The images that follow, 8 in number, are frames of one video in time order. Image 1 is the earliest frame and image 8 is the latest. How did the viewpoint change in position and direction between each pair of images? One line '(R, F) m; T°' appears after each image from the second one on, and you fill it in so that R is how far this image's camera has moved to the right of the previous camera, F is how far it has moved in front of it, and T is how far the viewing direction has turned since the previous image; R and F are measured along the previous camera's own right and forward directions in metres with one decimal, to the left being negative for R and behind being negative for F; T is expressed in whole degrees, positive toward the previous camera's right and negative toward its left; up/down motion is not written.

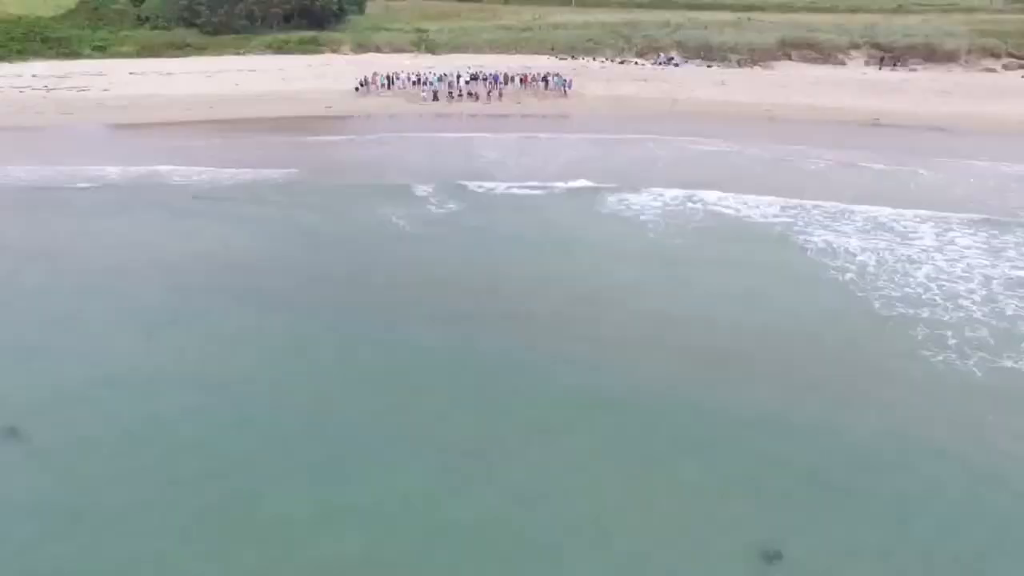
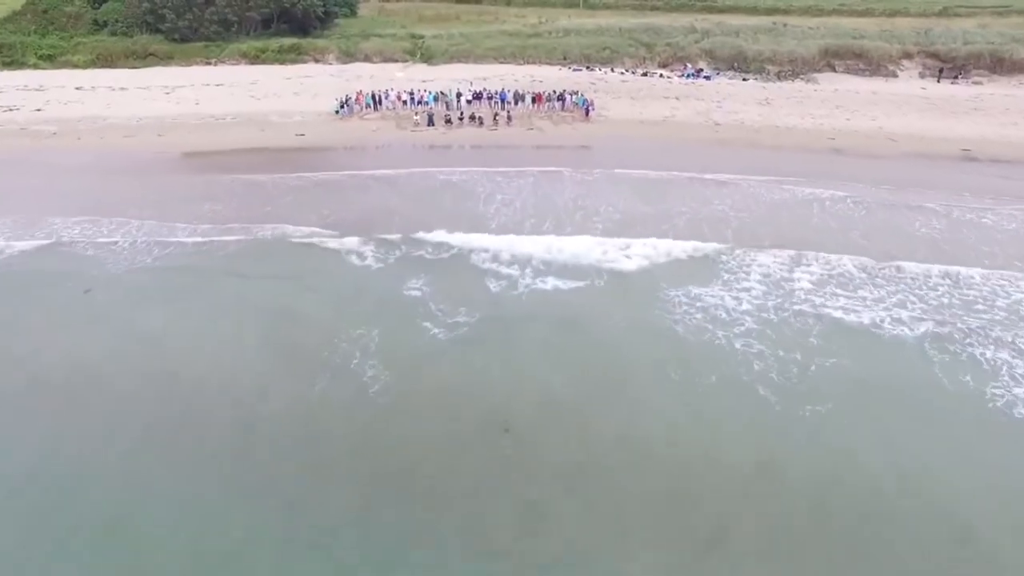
(-0.4, +6.7) m; 0°
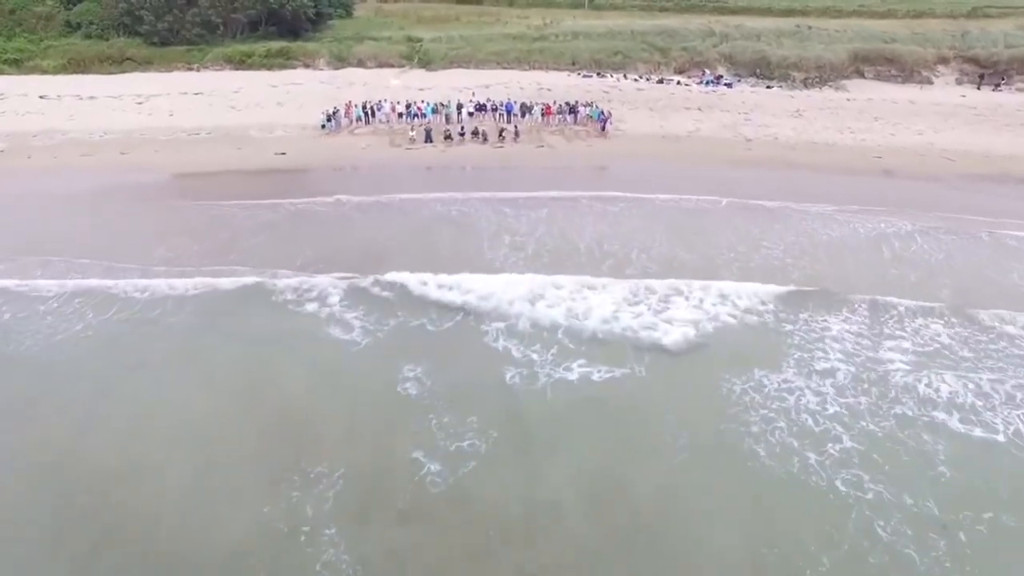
(-0.2, +3.6) m; 0°
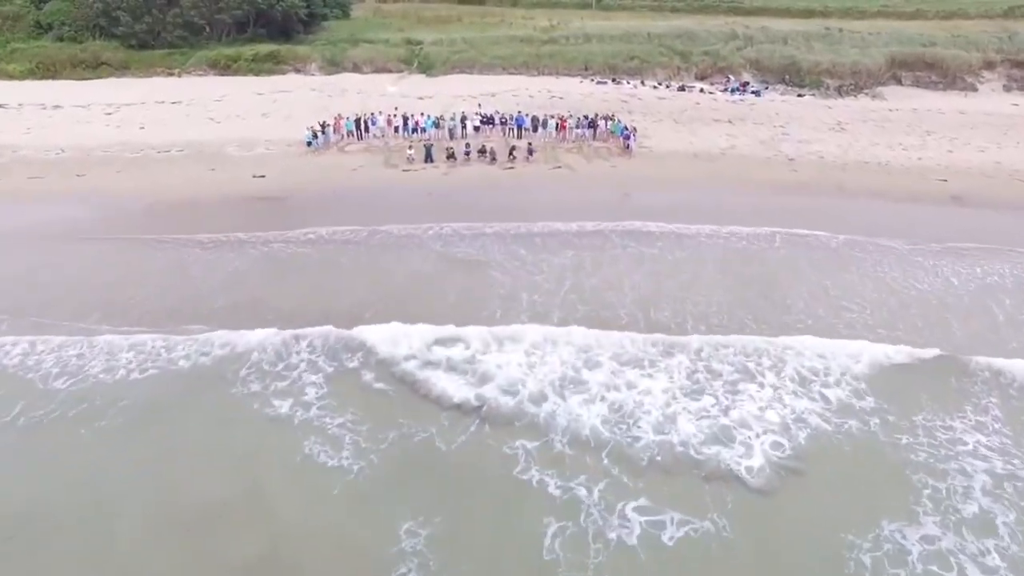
(-0.3, +3.6) m; 0°
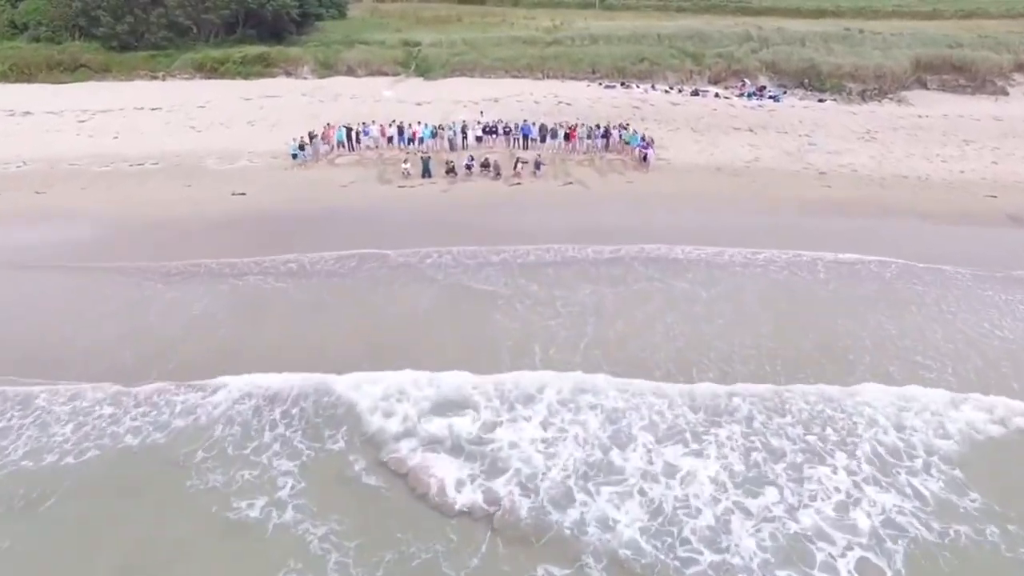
(-0.2, +2.4) m; 0°
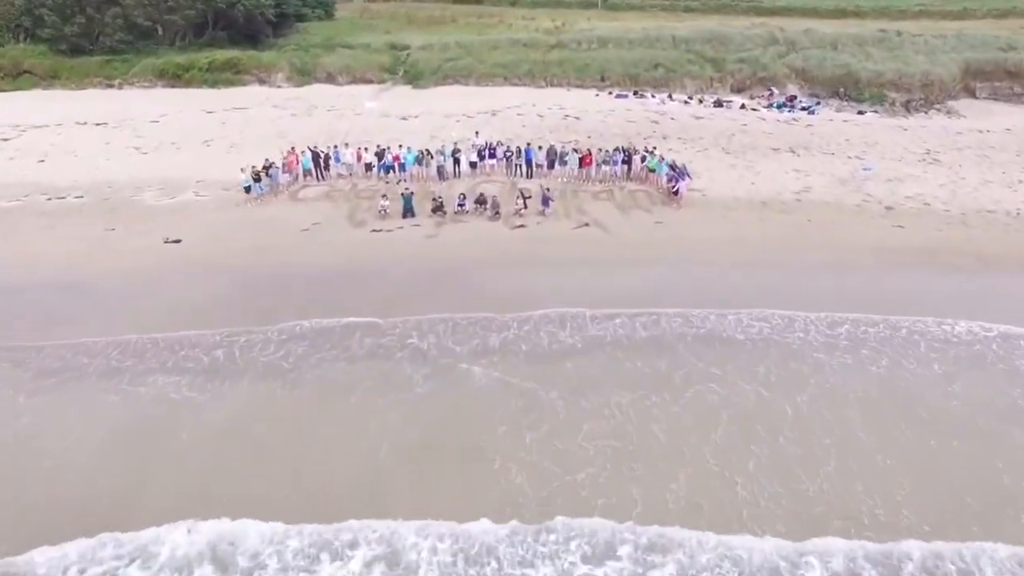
(-0.1, +4.5) m; 0°
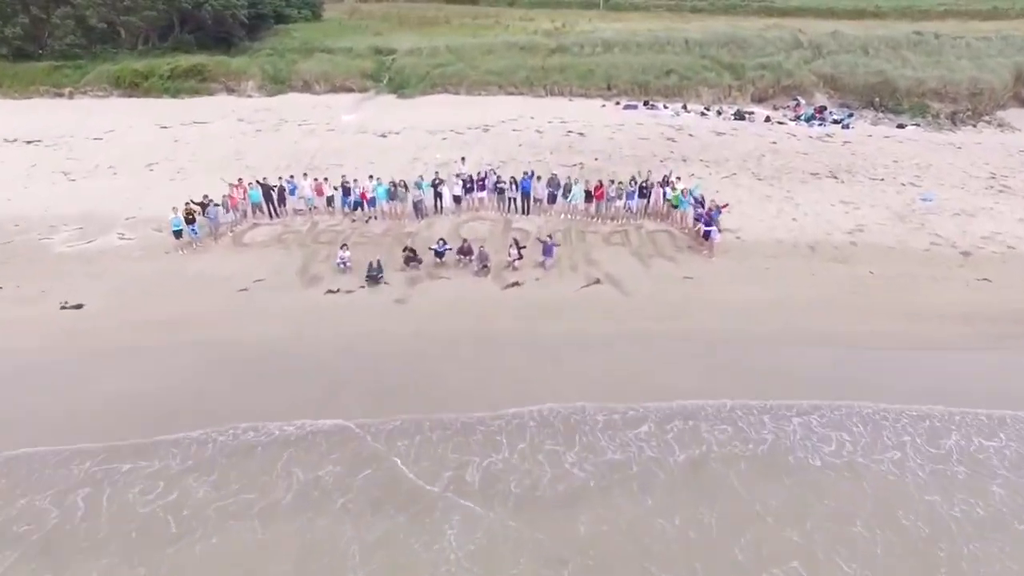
(+0.1, +3.9) m; 0°
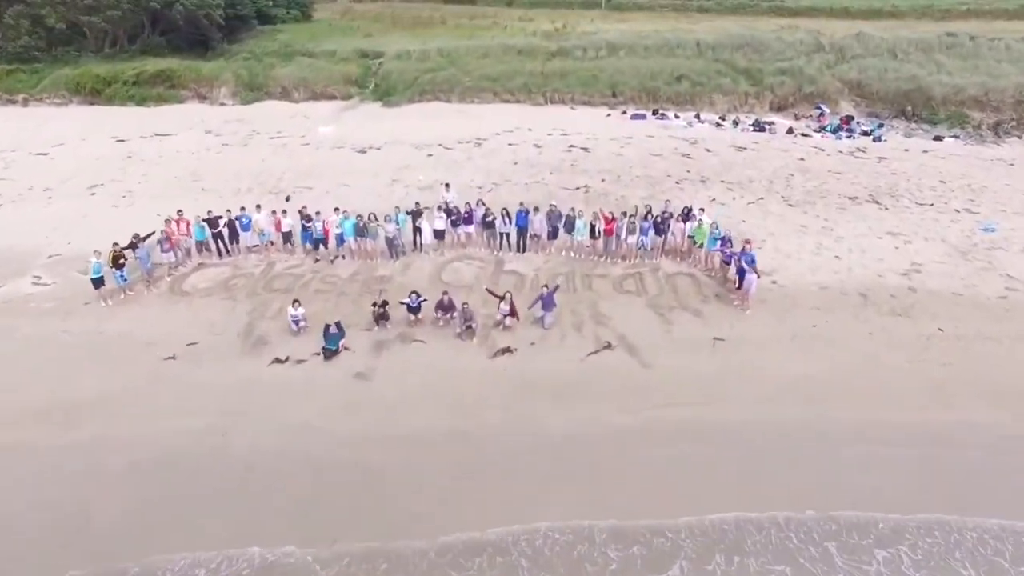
(+0.1, +2.9) m; 0°
